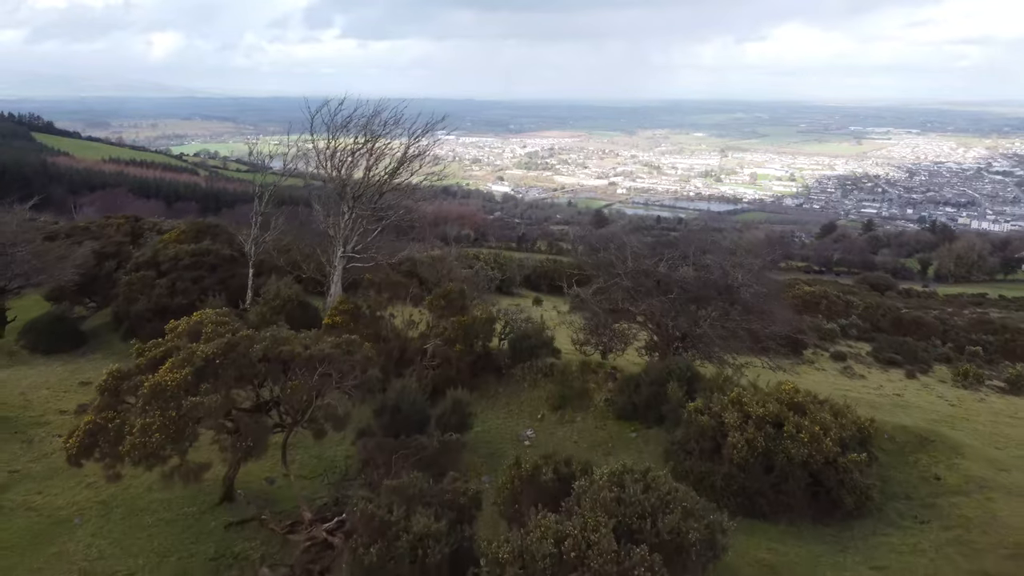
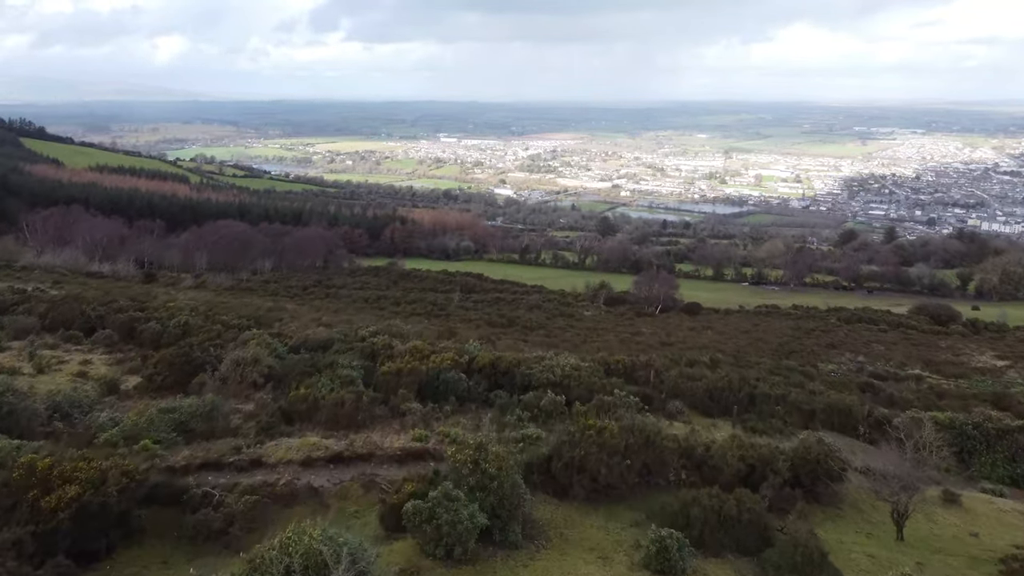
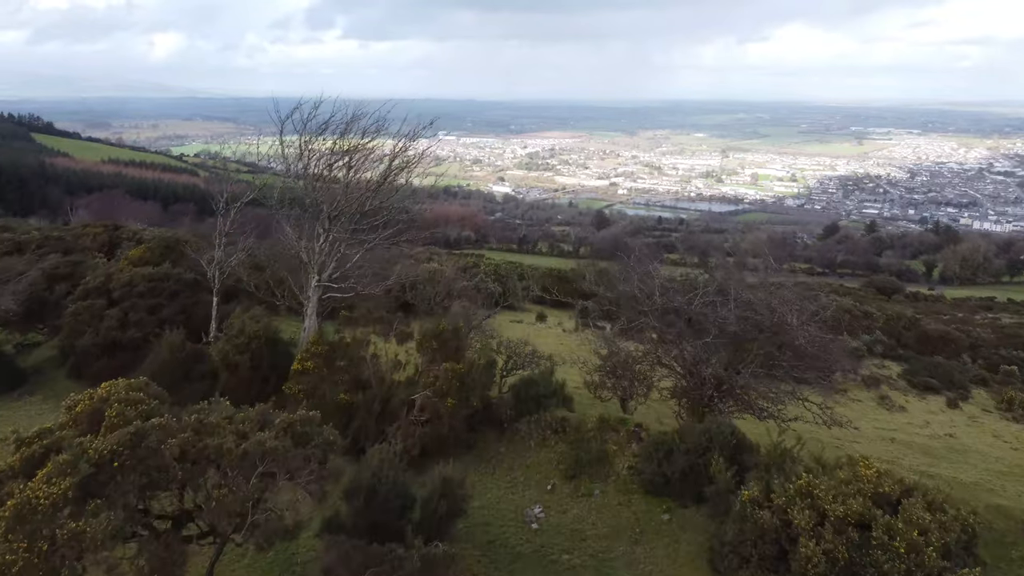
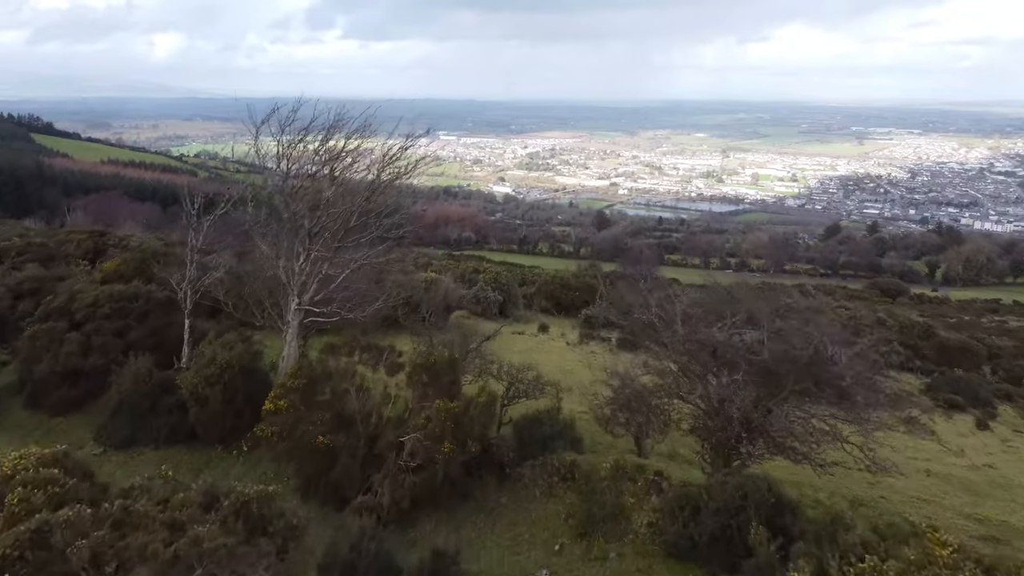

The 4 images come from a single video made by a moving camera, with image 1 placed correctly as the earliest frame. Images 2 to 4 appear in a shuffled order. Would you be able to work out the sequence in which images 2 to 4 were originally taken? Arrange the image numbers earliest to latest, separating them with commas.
3, 4, 2
